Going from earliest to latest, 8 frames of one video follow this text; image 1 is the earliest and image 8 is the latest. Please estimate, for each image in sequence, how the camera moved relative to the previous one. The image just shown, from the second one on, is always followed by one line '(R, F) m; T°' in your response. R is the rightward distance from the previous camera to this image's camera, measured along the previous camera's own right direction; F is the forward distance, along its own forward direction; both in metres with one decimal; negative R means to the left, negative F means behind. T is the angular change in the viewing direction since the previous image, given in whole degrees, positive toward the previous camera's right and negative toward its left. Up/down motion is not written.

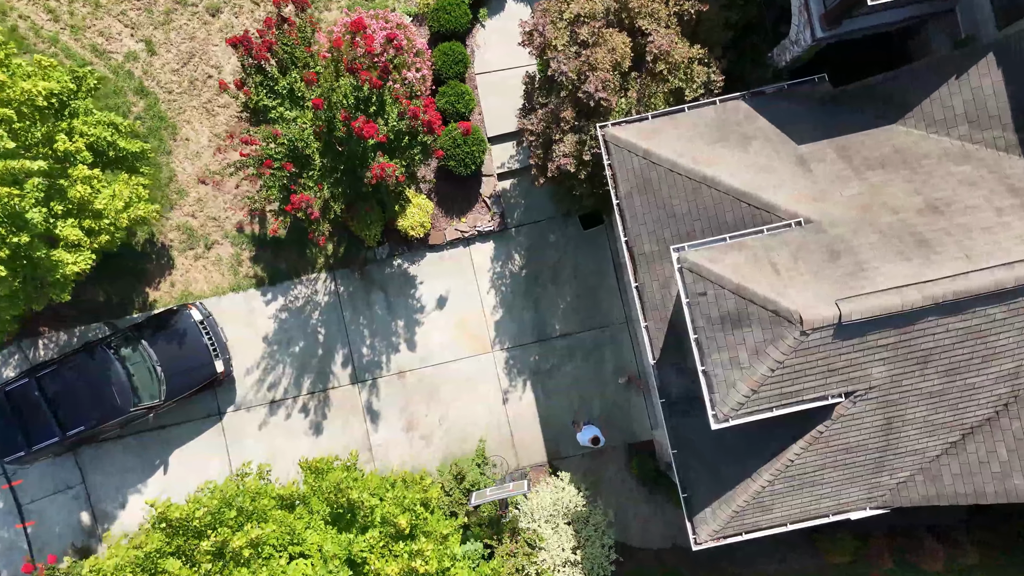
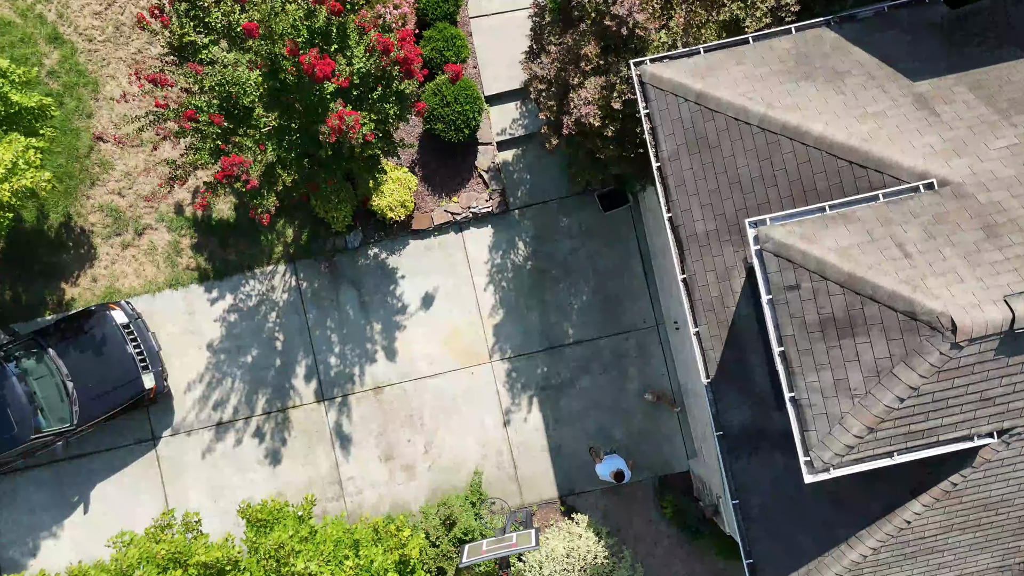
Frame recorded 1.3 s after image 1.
(0.0, +2.3) m; 0°
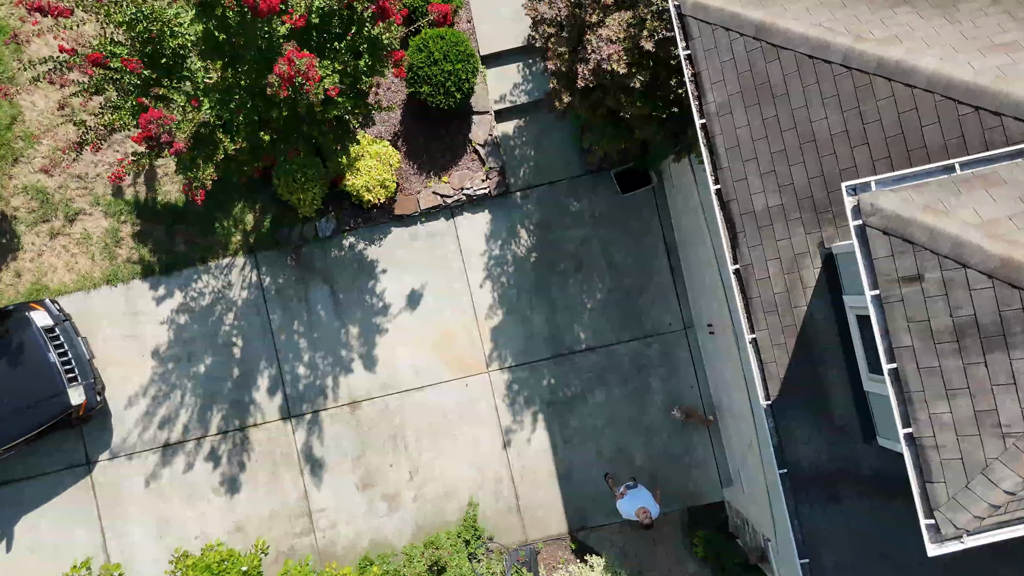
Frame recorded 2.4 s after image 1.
(0.0, +1.5) m; 0°
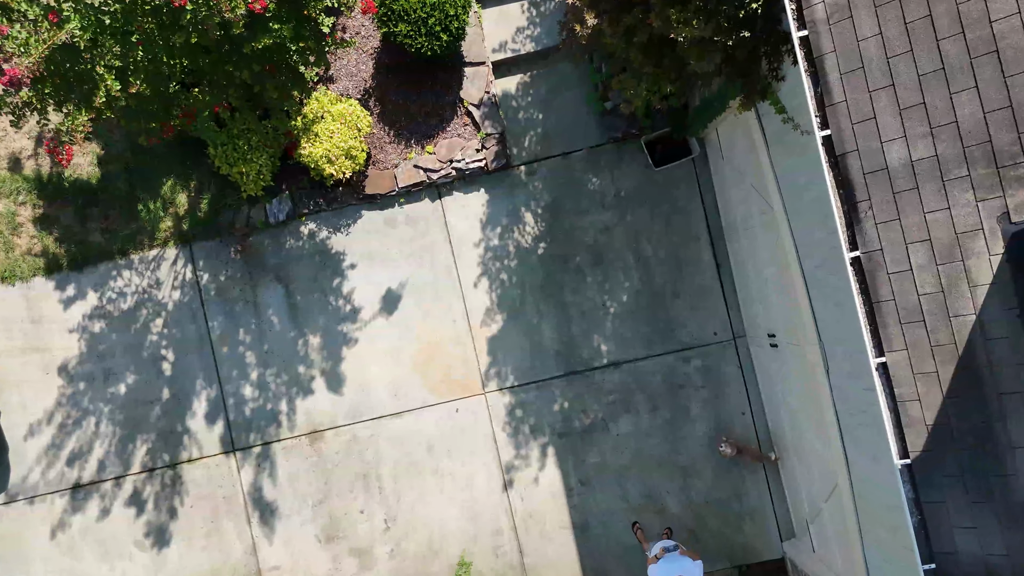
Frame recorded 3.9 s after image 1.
(0.0, +1.7) m; 0°
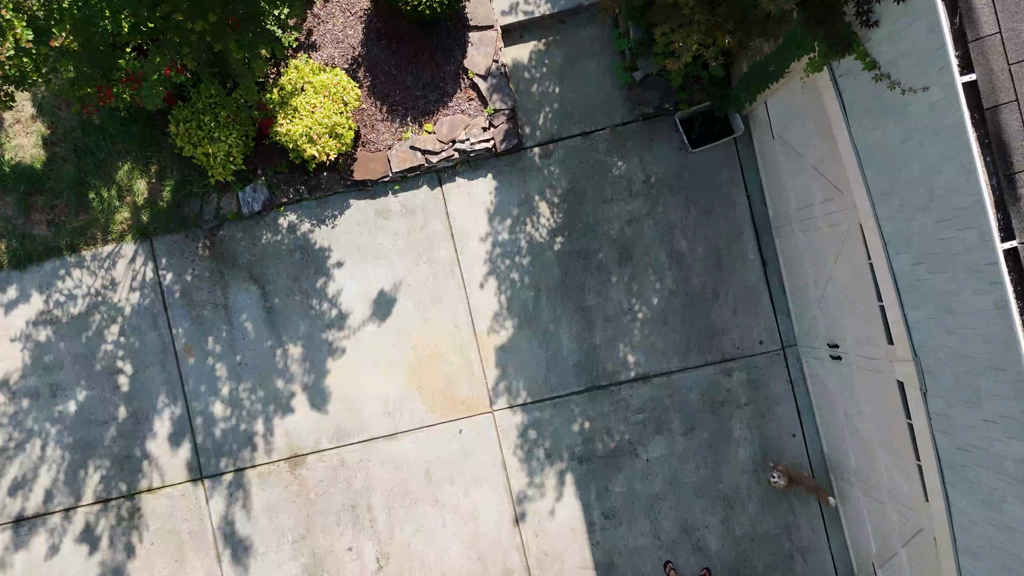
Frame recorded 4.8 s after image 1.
(-0.1, +0.9) m; 0°
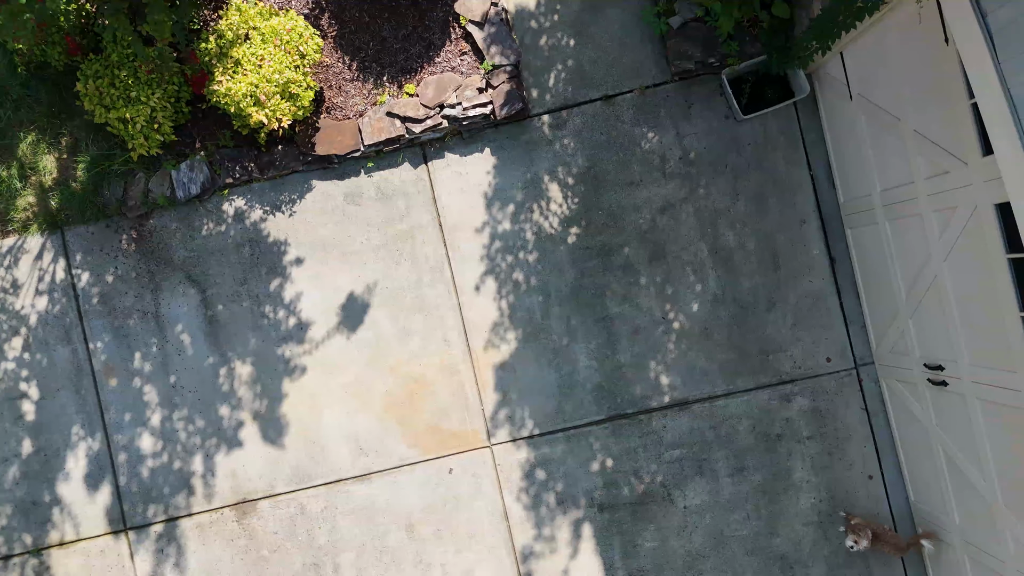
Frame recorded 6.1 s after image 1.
(0.0, +1.1) m; 0°
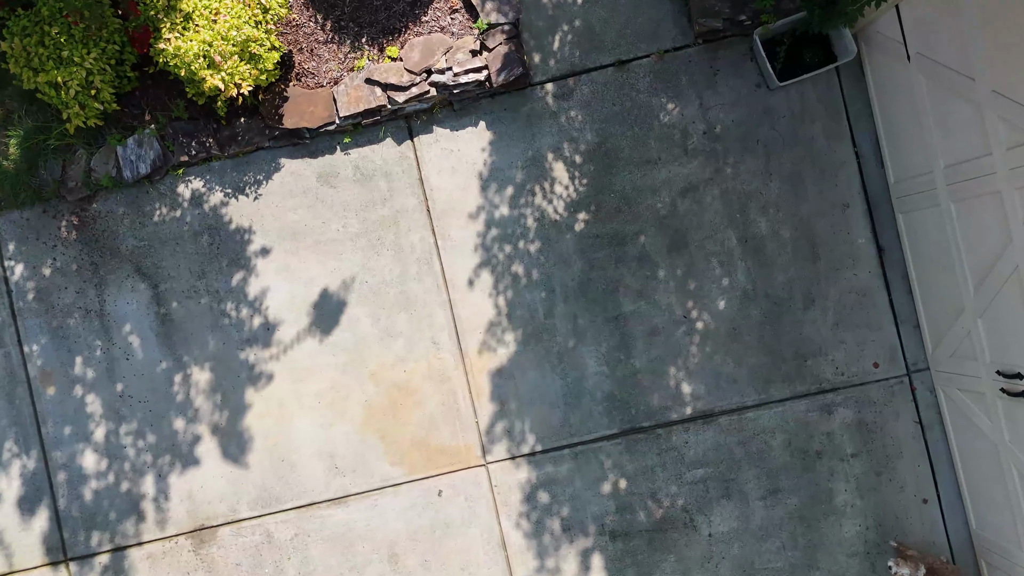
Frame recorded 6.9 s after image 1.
(0.0, +0.6) m; 0°
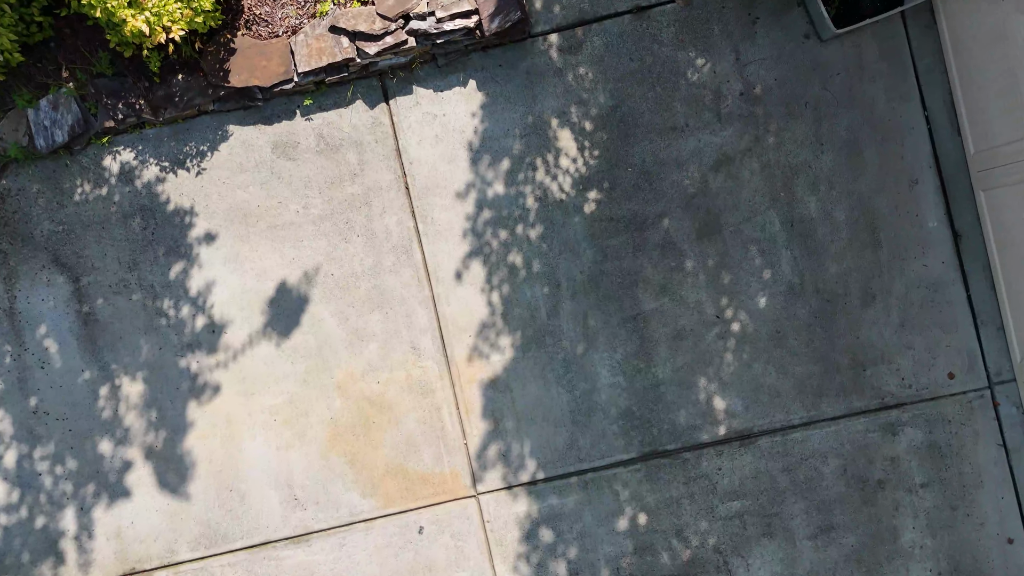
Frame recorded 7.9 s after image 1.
(0.0, +0.7) m; 0°
